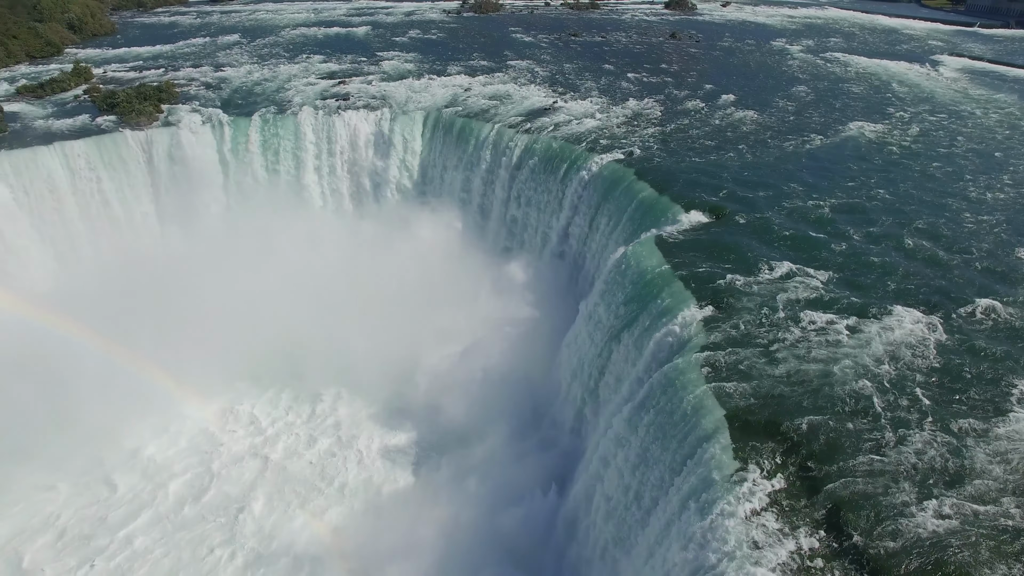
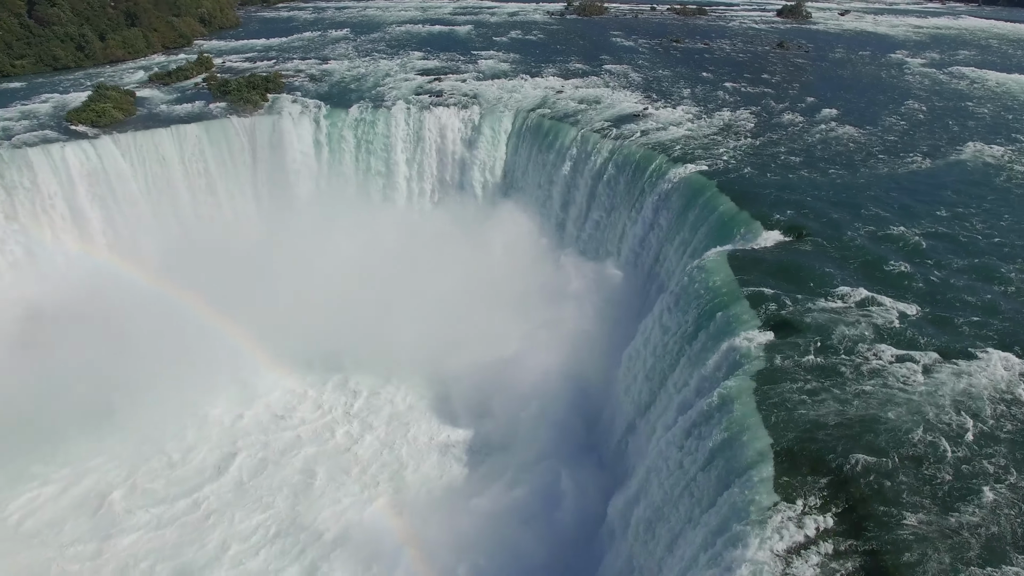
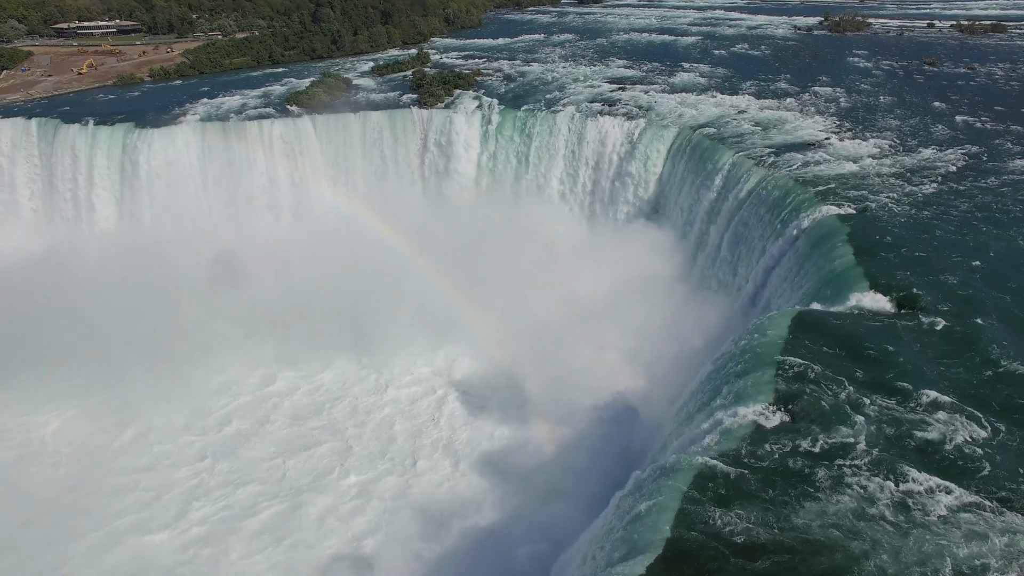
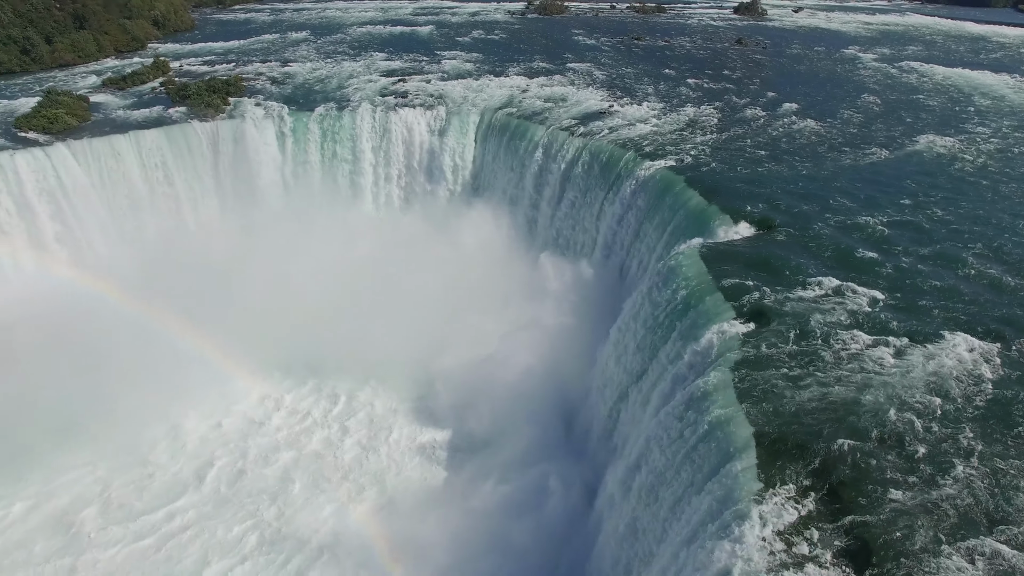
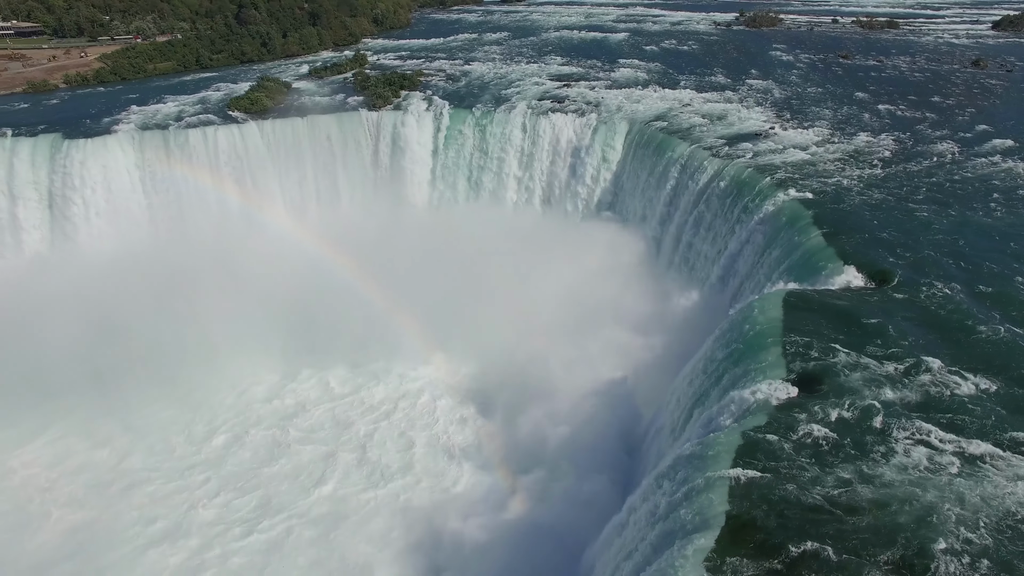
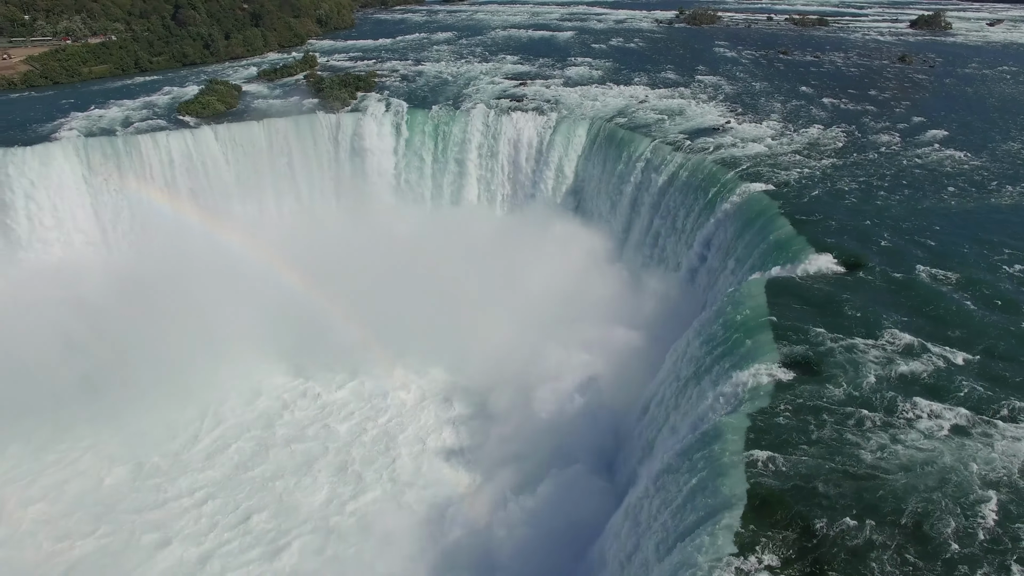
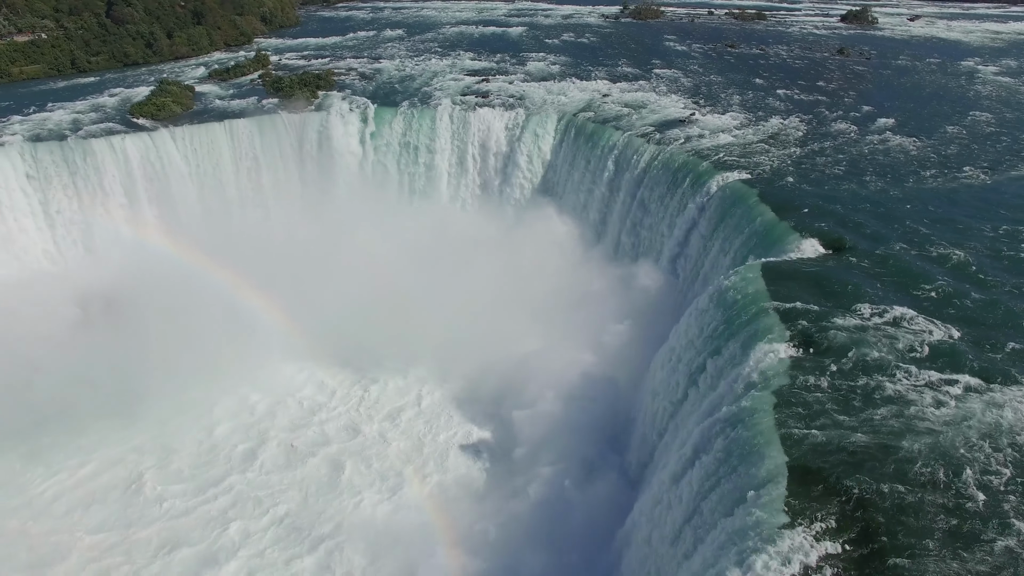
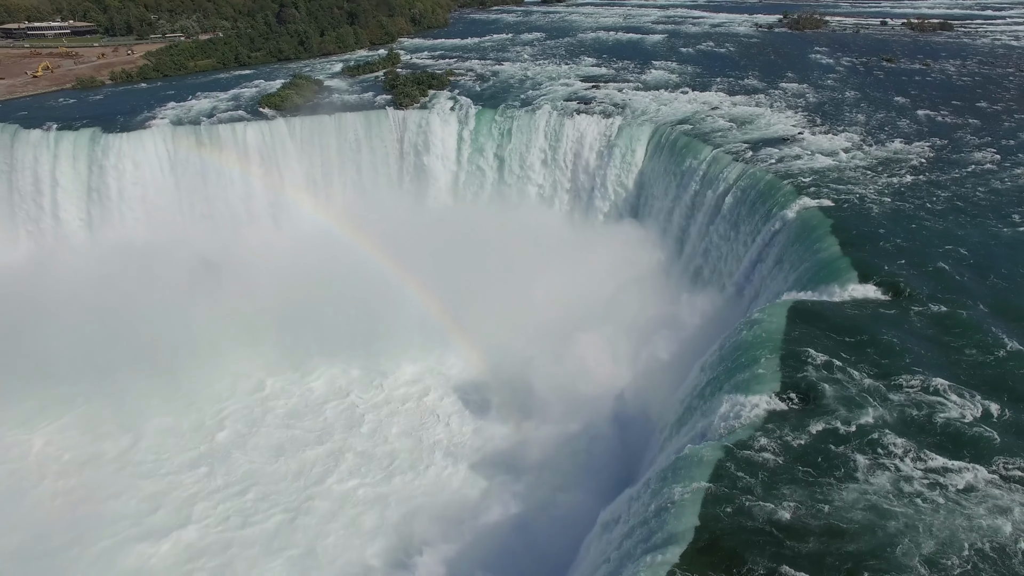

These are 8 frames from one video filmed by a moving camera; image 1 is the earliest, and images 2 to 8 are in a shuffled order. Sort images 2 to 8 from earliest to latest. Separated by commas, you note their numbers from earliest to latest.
4, 2, 7, 6, 5, 8, 3
